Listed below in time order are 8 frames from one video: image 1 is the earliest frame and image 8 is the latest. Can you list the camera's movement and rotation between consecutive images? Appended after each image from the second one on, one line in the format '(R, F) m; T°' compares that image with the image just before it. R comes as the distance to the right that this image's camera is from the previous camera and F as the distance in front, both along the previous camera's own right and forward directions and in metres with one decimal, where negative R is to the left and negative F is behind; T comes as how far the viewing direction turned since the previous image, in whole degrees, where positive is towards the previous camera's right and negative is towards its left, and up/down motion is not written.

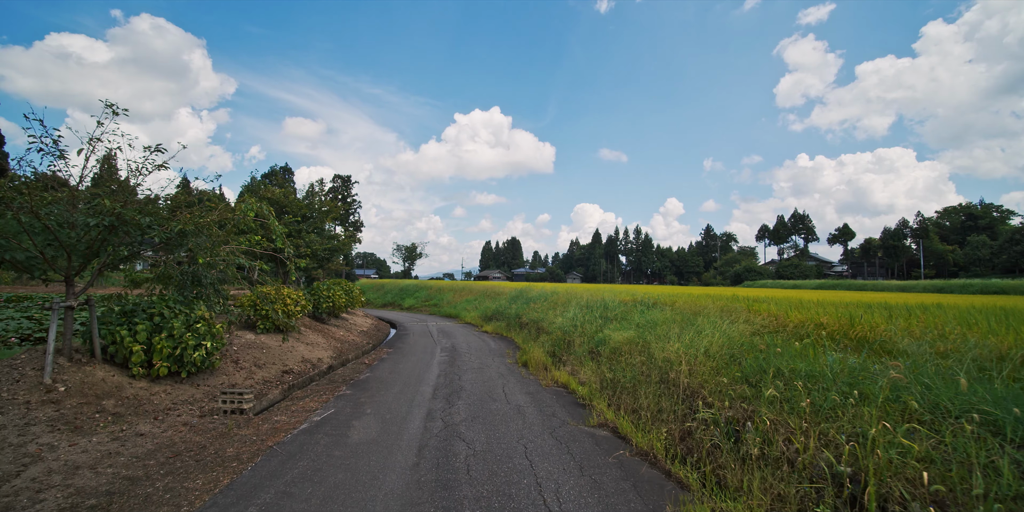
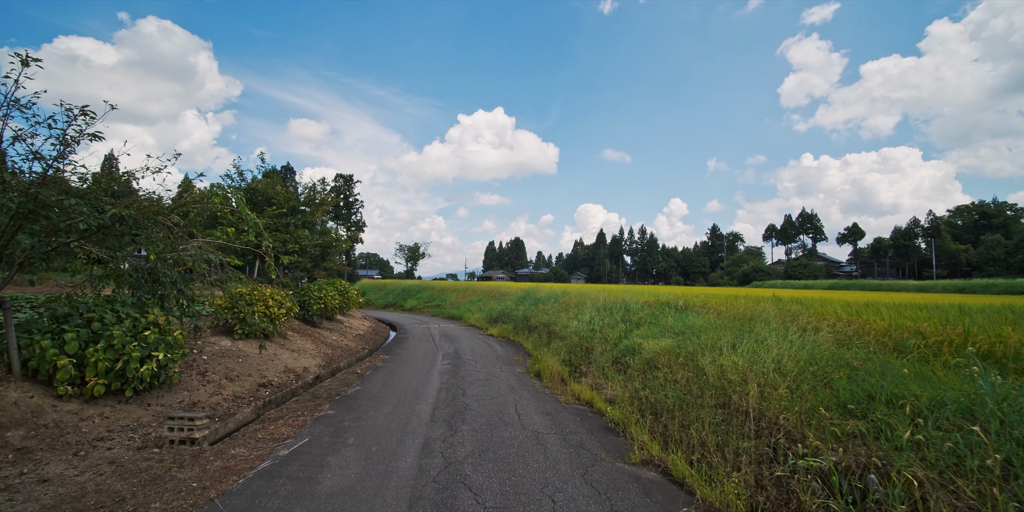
(-0.1, +1.0) m; 0°
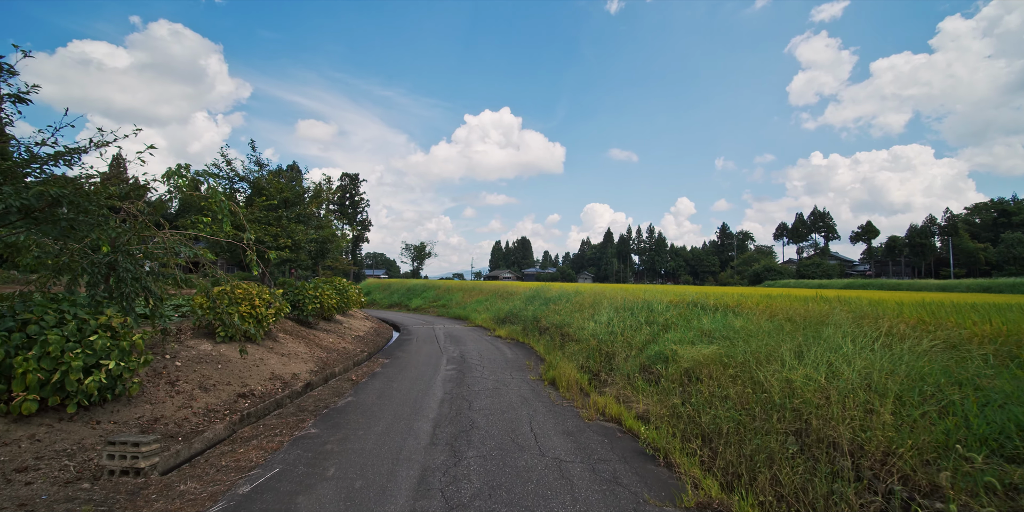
(-0.1, +0.8) m; -1°
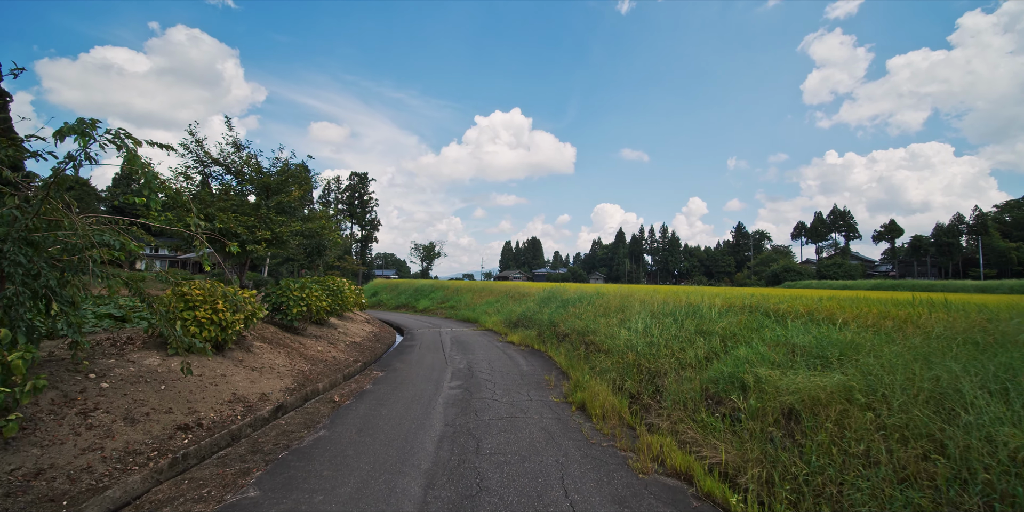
(-0.1, +1.3) m; -1°
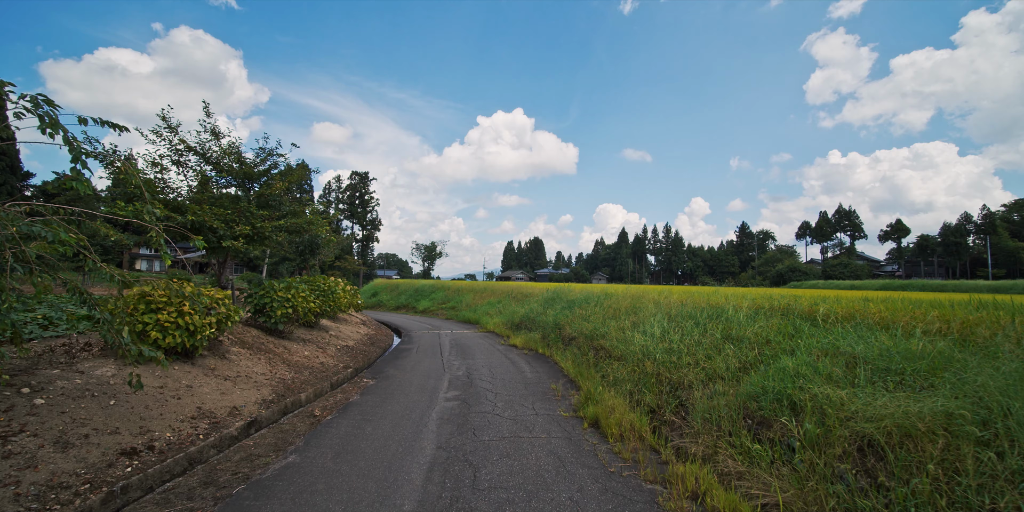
(0.0, +0.6) m; 0°
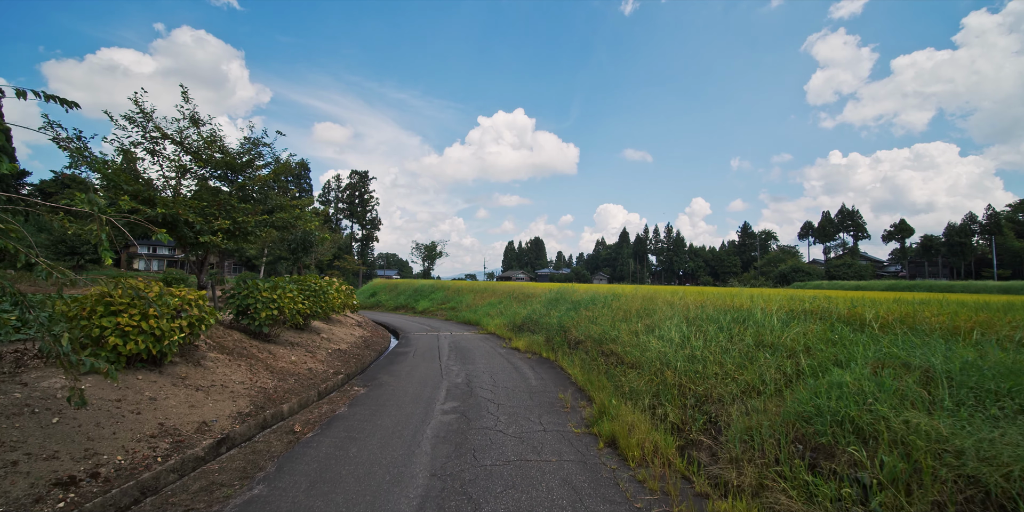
(0.0, +0.6) m; 0°
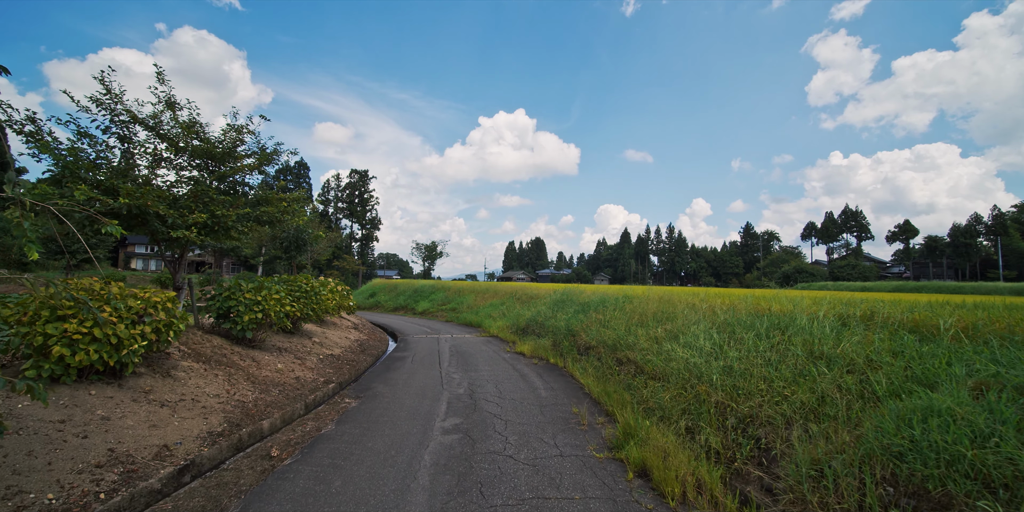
(-0.1, +0.6) m; 0°
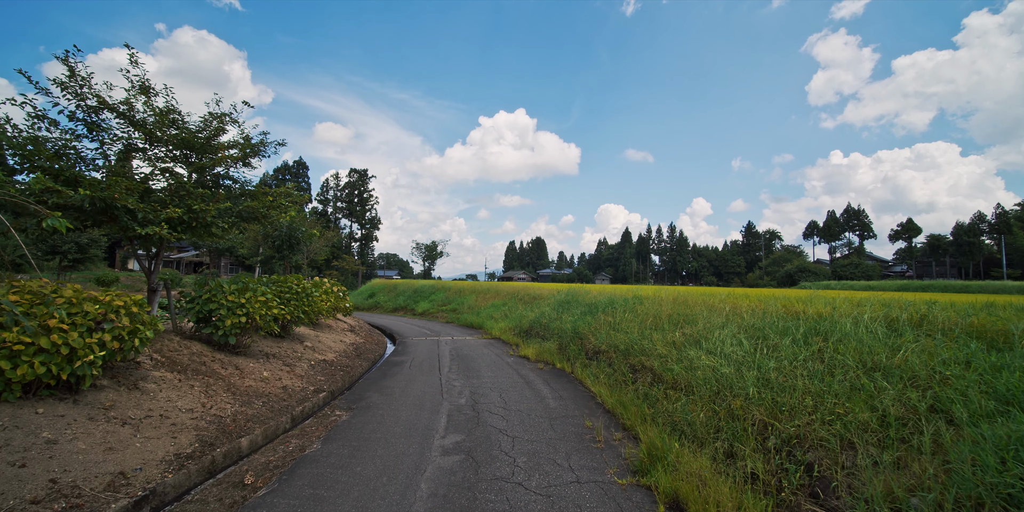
(-0.1, +0.5) m; 0°
